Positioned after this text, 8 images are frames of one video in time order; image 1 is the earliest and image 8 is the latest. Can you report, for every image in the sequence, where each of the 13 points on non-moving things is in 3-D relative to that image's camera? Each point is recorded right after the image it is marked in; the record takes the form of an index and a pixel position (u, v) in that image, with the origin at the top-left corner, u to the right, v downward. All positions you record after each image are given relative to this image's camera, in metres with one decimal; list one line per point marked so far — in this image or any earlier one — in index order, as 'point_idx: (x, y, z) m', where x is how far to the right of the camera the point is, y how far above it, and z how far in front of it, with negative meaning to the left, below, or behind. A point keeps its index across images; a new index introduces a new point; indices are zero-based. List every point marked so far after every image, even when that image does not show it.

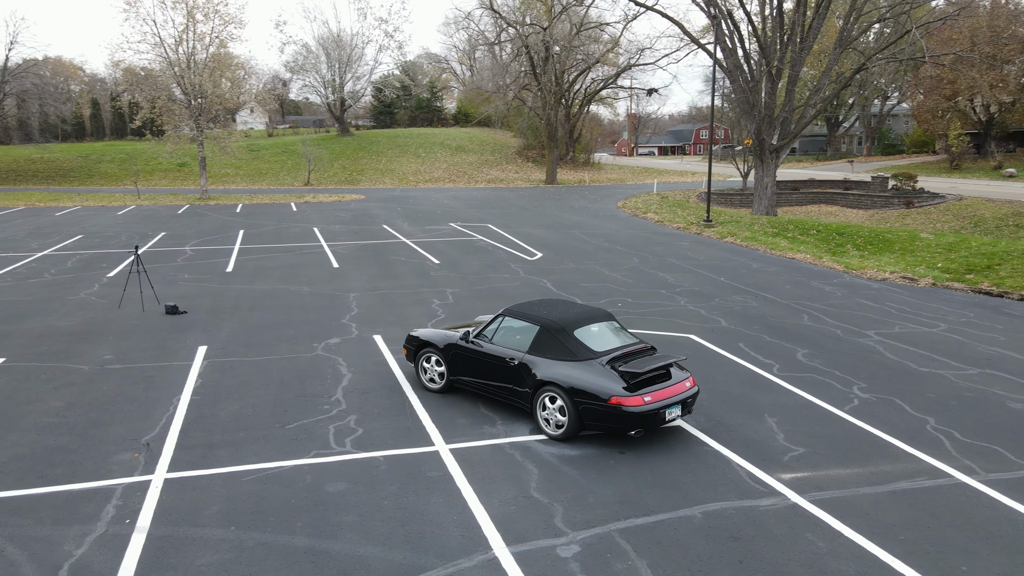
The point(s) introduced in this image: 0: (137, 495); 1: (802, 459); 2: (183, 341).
0: (-2.9, -1.6, +5.6) m
1: (+2.5, -1.5, +6.3) m
2: (-4.7, -0.8, +10.4) m
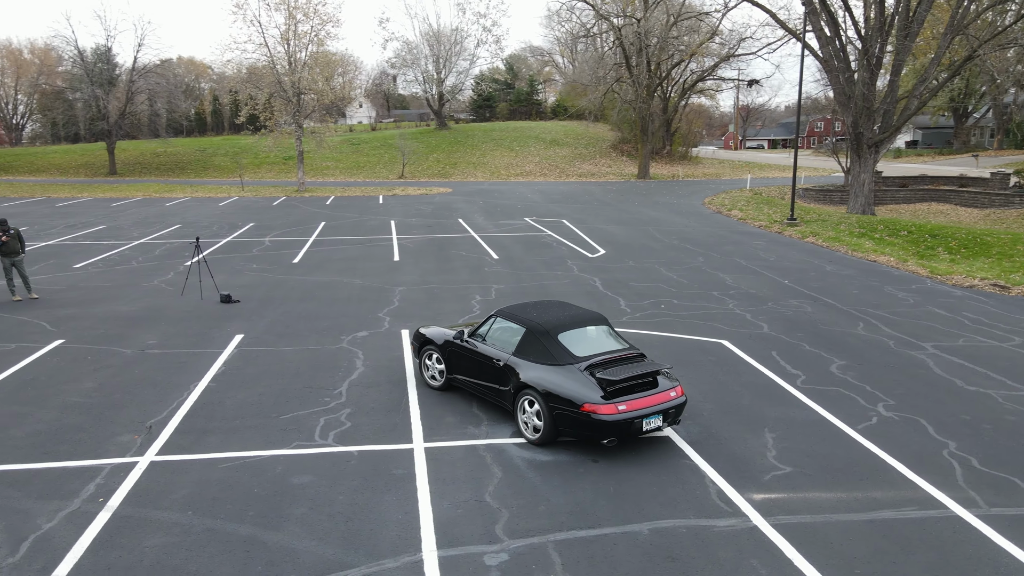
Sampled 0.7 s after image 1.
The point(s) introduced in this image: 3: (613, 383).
0: (-3.2, -1.5, +6.0) m
1: (+2.2, -1.6, +6.0) m
2: (-4.3, -0.6, +11.0) m
3: (+0.9, -0.8, +6.4) m
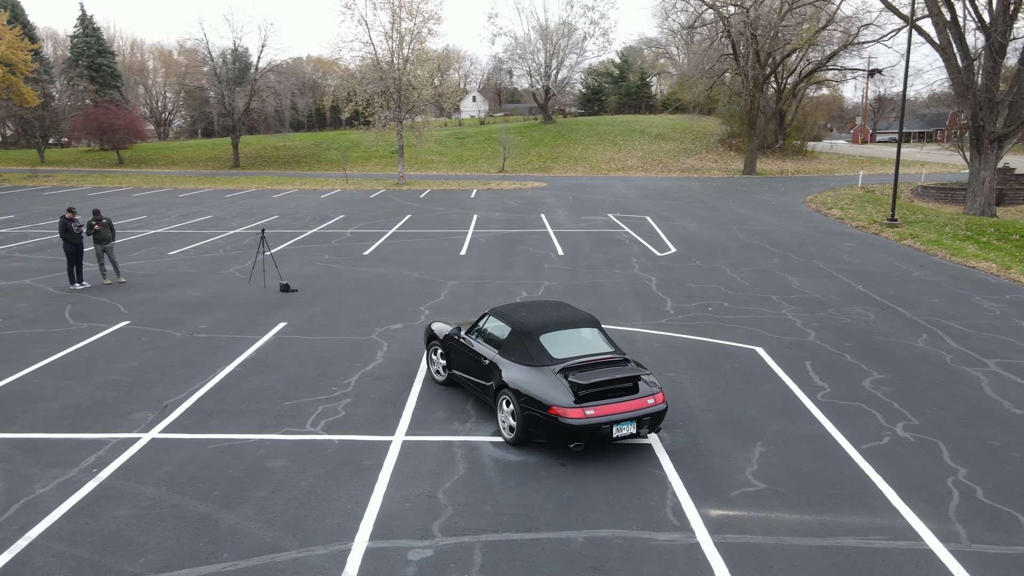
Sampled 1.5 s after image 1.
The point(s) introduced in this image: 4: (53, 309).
0: (-3.5, -1.4, +6.6) m
1: (+1.8, -1.6, +5.7) m
2: (-3.8, -0.5, +11.6) m
3: (+0.6, -0.8, +6.3) m
4: (-7.7, -0.3, +12.3) m
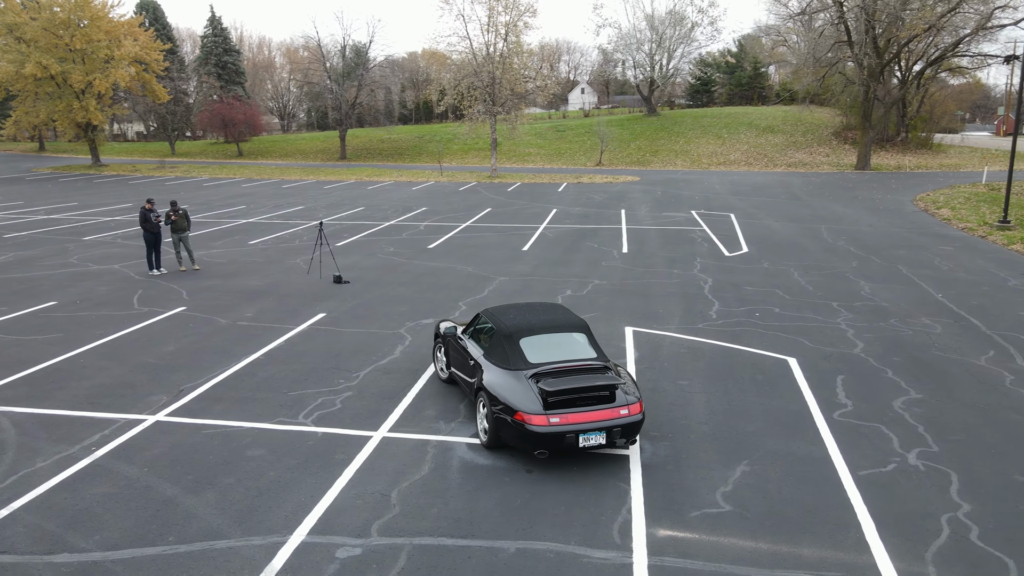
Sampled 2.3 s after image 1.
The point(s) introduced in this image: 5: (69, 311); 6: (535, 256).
0: (-3.7, -1.4, +7.0) m
1: (+1.4, -1.7, +5.4) m
2: (-3.3, -0.3, +12.0) m
3: (+0.3, -0.9, +6.2) m
4: (-7.0, -0.1, +13.3) m
5: (-7.2, -0.4, +12.0) m
6: (+0.5, +0.8, +17.7) m
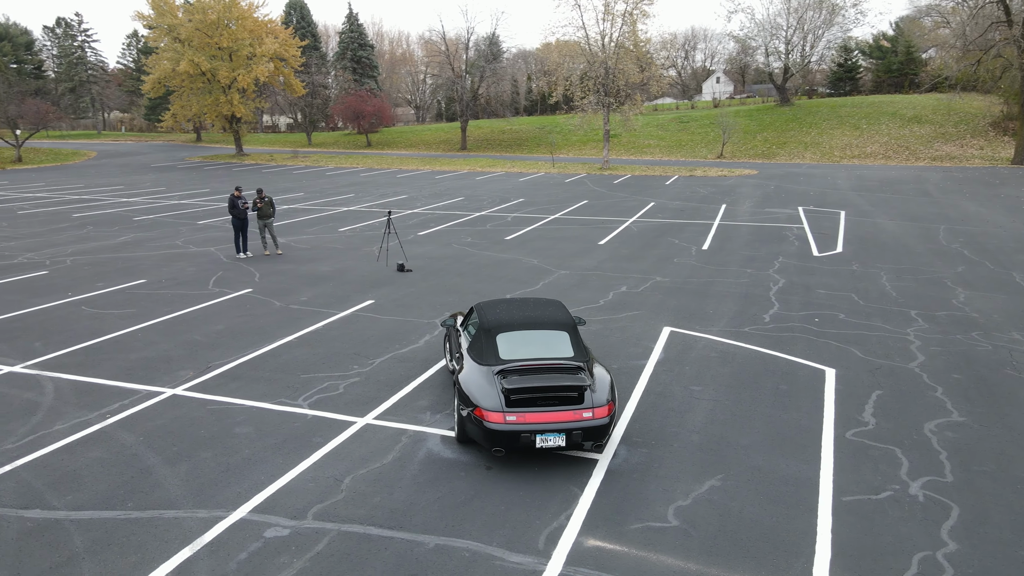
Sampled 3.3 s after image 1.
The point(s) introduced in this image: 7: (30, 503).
0: (-3.9, -1.2, +7.6) m
1: (+0.9, -1.7, +5.2) m
2: (-2.5, -0.1, +12.5) m
3: (0.0, -0.9, +6.1) m
4: (-5.9, +0.3, +14.3) m
5: (-6.4, 0.0, +13.1) m
6: (+2.3, +0.9, +17.3) m
7: (-3.6, -1.6, +5.5) m
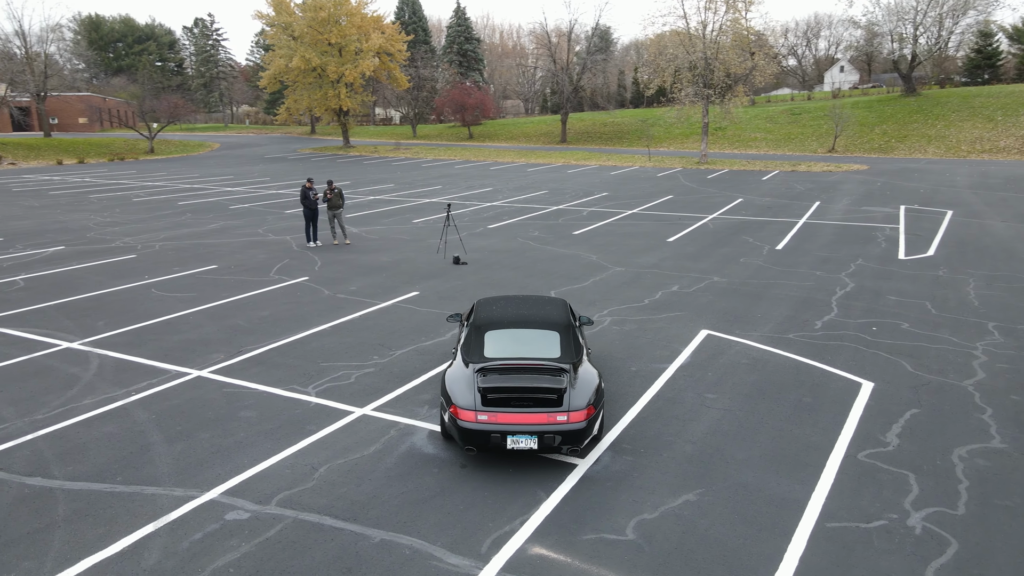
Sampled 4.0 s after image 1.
0: (-3.8, -1.0, +8.1) m
1: (+0.6, -1.7, +5.0) m
2: (-1.7, 0.0, +12.7) m
3: (-0.2, -0.8, +6.0) m
4: (-4.8, +0.5, +15.0) m
5: (-5.5, +0.3, +13.9) m
6: (+3.7, +0.9, +16.8) m
7: (-3.9, -1.5, +6.0) m
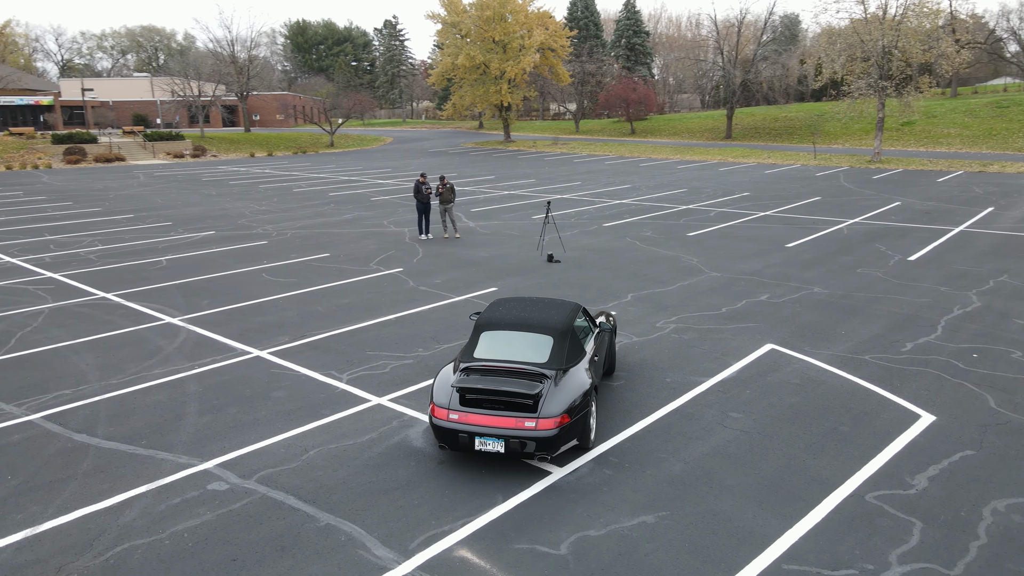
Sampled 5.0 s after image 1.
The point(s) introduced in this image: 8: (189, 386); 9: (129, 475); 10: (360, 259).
0: (-3.4, -0.8, +8.9) m
1: (+0.1, -1.8, +4.9) m
2: (-0.3, +0.1, +12.9) m
3: (-0.4, -0.8, +6.1) m
4: (-2.8, +0.8, +15.9) m
5: (-3.7, +0.5, +14.9) m
6: (+5.9, +0.7, +15.7) m
7: (-4.0, -1.3, +6.9) m
8: (-3.5, -1.1, +8.0) m
9: (-3.1, -1.5, +6.0) m
10: (-3.1, +0.6, +15.1) m
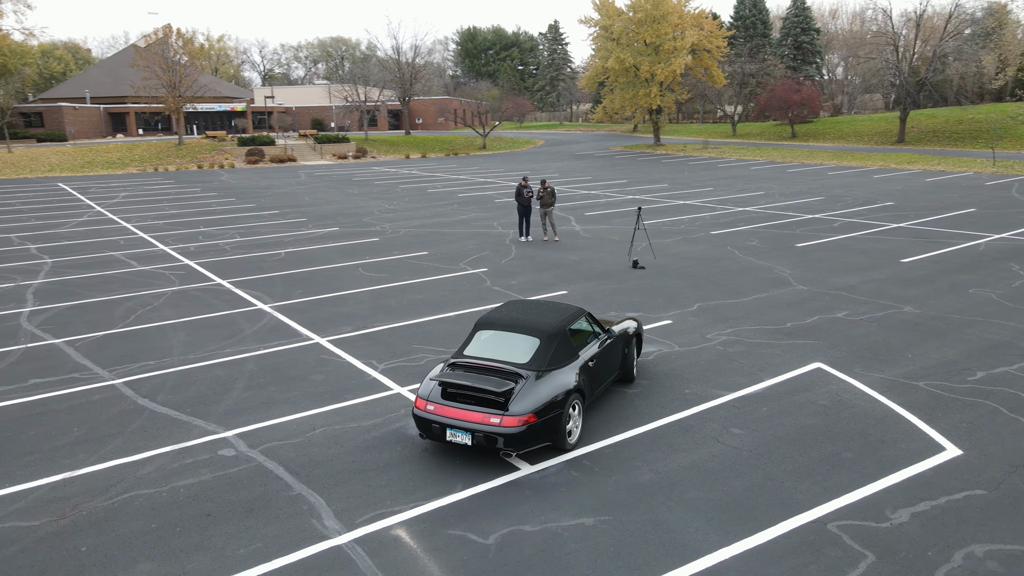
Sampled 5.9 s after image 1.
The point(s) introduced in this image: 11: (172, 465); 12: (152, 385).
0: (-3.0, -0.7, +9.9) m
1: (-0.4, -1.8, +5.2) m
2: (+1.0, 0.0, +13.1) m
3: (-0.6, -0.9, +6.5) m
4: (-0.8, +0.8, +16.6) m
5: (-1.9, +0.6, +15.8) m
6: (+7.7, +0.4, +14.5) m
7: (-4.0, -1.2, +8.1) m
8: (-3.2, -0.9, +9.0) m
9: (-3.3, -1.4, +7.0) m
10: (-1.3, +0.6, +15.9) m
11: (-2.9, -1.5, +6.4) m
12: (-4.1, -1.1, +8.3) m
